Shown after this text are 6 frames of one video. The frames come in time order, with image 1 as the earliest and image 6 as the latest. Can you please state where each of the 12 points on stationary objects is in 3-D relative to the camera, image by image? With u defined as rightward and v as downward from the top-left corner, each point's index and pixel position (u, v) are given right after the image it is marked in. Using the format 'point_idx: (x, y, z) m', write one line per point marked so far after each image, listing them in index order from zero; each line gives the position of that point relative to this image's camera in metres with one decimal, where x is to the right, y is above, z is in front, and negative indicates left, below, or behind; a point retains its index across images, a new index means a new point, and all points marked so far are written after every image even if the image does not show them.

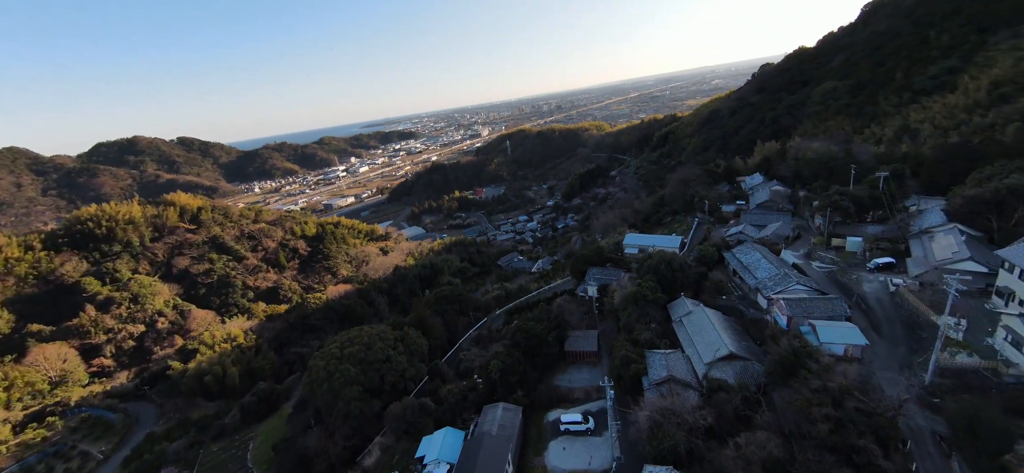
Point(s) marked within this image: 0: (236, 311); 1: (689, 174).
0: (-12.8, -3.4, +19.5) m
1: (+8.0, +2.7, +19.2) m
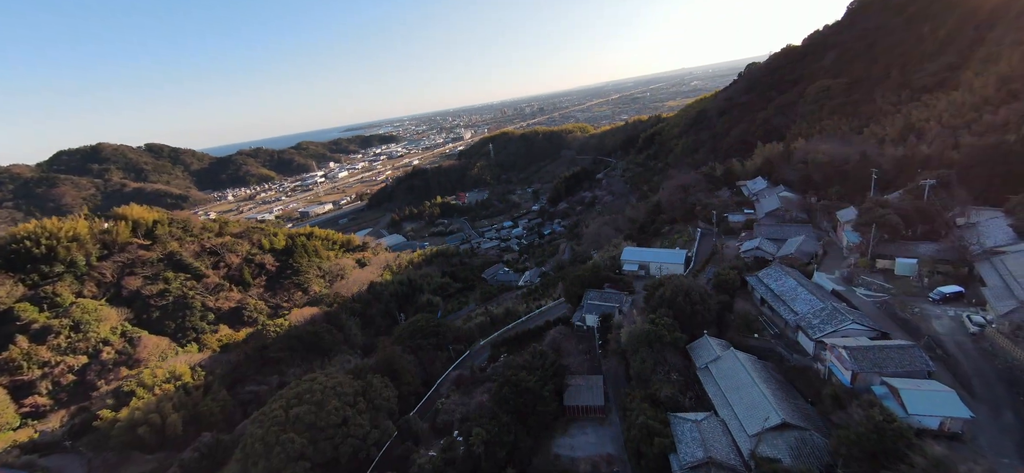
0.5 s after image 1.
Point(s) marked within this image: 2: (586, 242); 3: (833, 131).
0: (-13.4, -4.1, +17.7) m
1: (+7.3, +2.4, +18.2) m
2: (+3.1, -0.4, +17.9) m
3: (+12.7, +4.1, +16.8) m
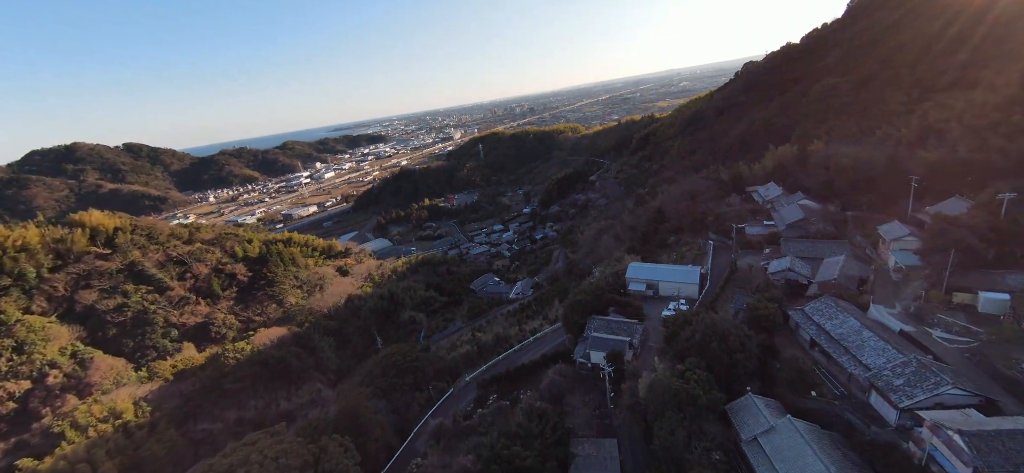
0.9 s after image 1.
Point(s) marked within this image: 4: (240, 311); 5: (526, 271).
0: (-13.7, -4.5, +16.2) m
1: (+6.9, +2.1, +17.1) m
2: (+2.7, -0.7, +16.7) m
3: (+12.3, +3.8, +15.8) m
4: (-12.2, -3.4, +18.9) m
5: (+0.6, -1.6, +19.2) m
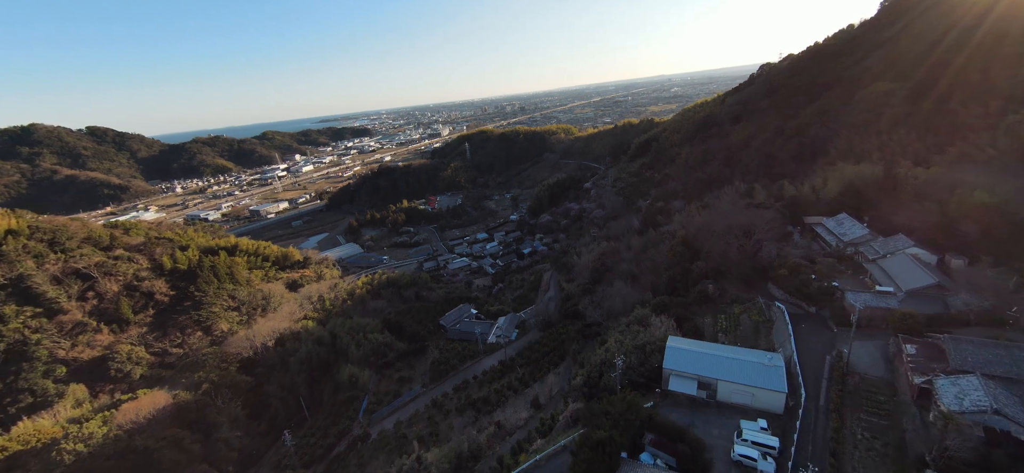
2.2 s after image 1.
0: (-14.4, -4.9, +12.5) m
1: (+6.4, +1.1, +14.0) m
2: (+2.2, -1.6, +13.5) m
3: (+11.9, +2.6, +12.9) m
4: (-12.9, -3.8, +15.3) m
5: (-0.1, -2.4, +16.0) m
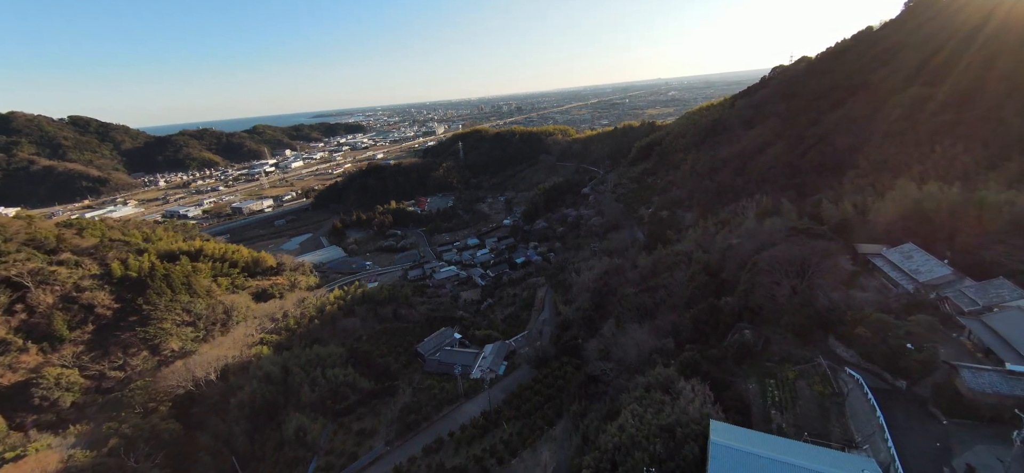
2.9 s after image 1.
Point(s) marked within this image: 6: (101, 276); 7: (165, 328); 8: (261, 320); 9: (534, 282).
0: (-14.7, -5.1, +10.5) m
1: (+6.1, +0.5, +12.4) m
2: (+1.8, -2.1, +11.8) m
3: (+11.7, +1.9, +11.4) m
4: (-13.3, -4.0, +13.4) m
5: (-0.5, -2.9, +14.2) m
6: (-15.2, -1.4, +15.6) m
7: (-12.0, -3.1, +14.6) m
8: (-8.1, -2.8, +13.5) m
9: (+1.0, -1.8, +17.5) m
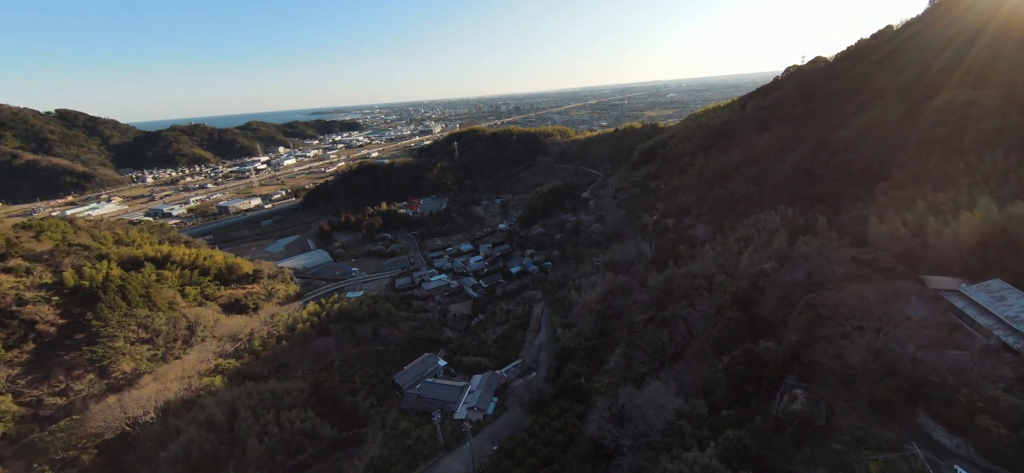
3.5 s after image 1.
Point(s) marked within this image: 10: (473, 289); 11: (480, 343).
0: (-15.0, -5.3, +9.0) m
1: (+6.0, +0.1, +11.0) m
2: (+1.7, -2.5, +10.4) m
3: (+11.5, +1.4, +10.0) m
4: (-13.5, -4.2, +11.8) m
5: (-0.7, -3.2, +12.8) m
6: (-15.4, -1.6, +14.1) m
7: (-12.2, -3.4, +13.0) m
8: (-8.3, -3.1, +12.0) m
9: (+0.7, -2.2, +16.0) m
10: (-1.8, -2.4, +19.1) m
11: (-1.0, -3.3, +13.0) m
